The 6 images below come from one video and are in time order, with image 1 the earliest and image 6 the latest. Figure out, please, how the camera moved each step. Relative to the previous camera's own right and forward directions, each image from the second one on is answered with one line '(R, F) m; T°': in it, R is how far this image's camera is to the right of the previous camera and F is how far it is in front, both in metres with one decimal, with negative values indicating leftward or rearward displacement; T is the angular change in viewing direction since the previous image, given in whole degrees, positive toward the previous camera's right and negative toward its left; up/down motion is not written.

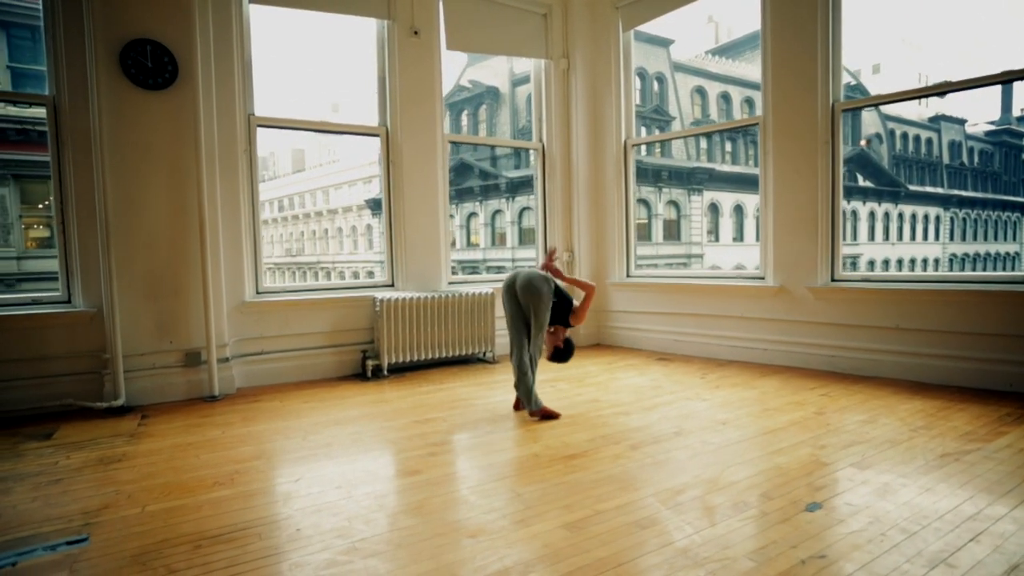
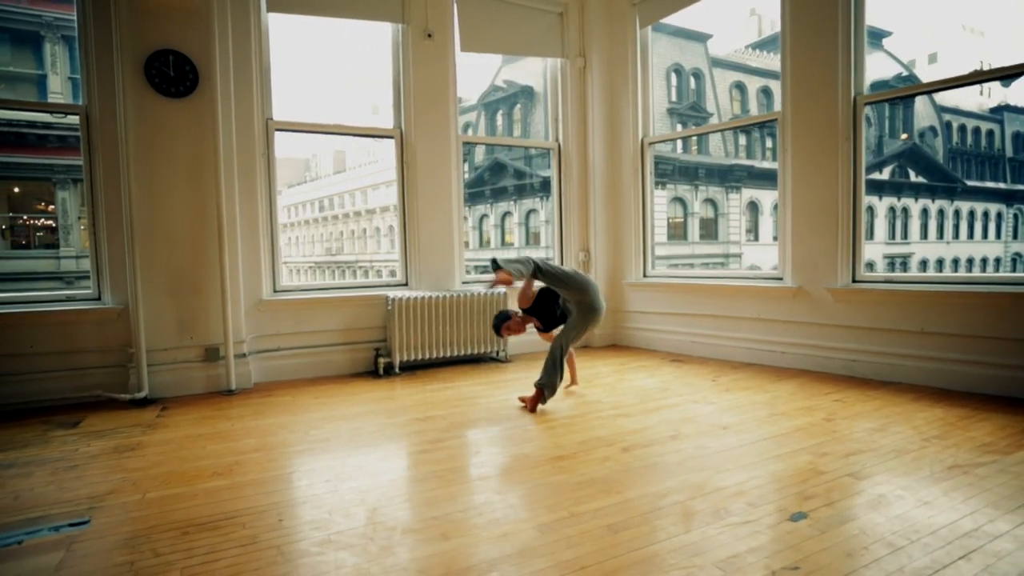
(+0.2, 0.0) m; -4°
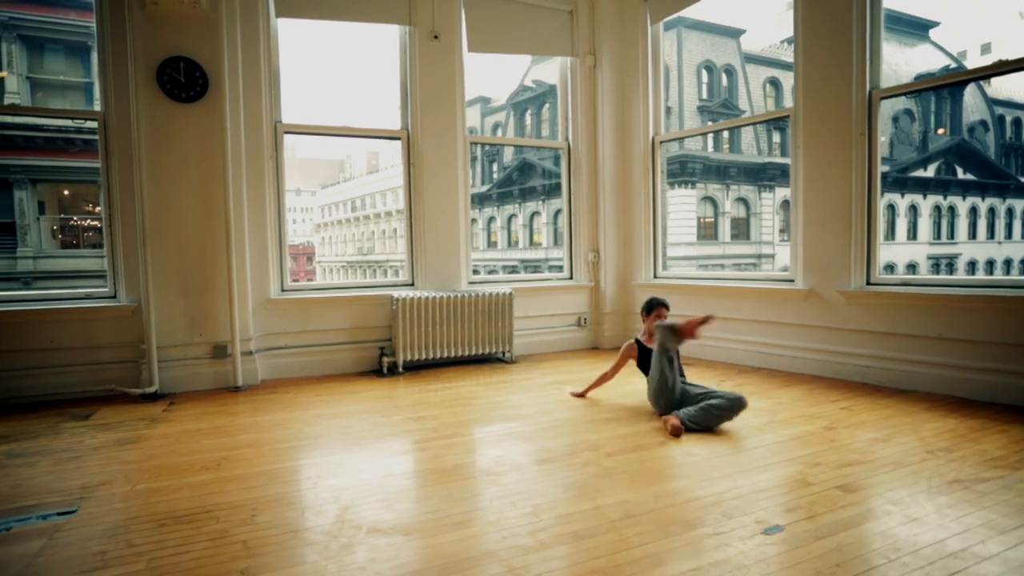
(+0.3, 0.0) m; -4°
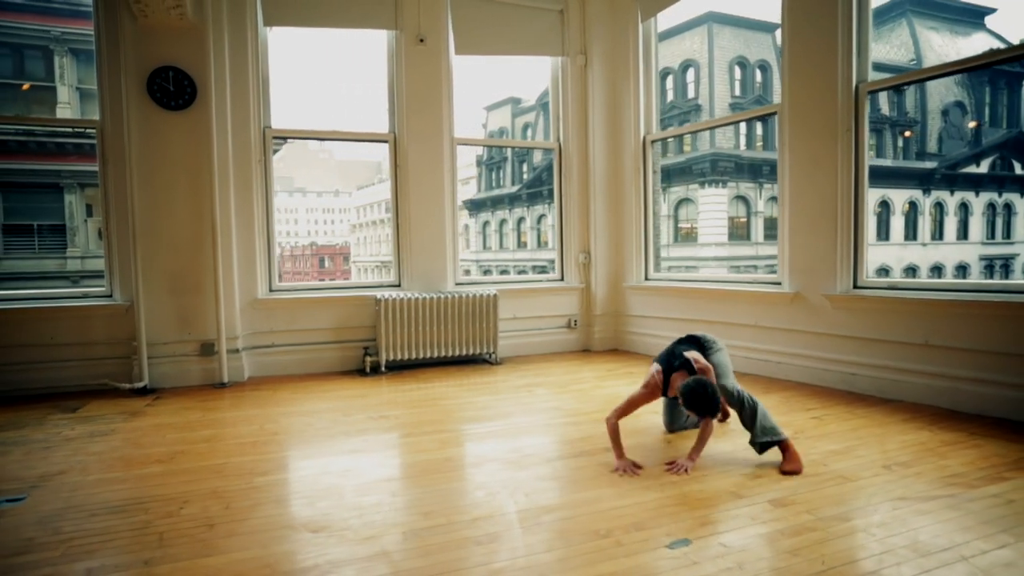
(+0.5, 0.0) m; -4°
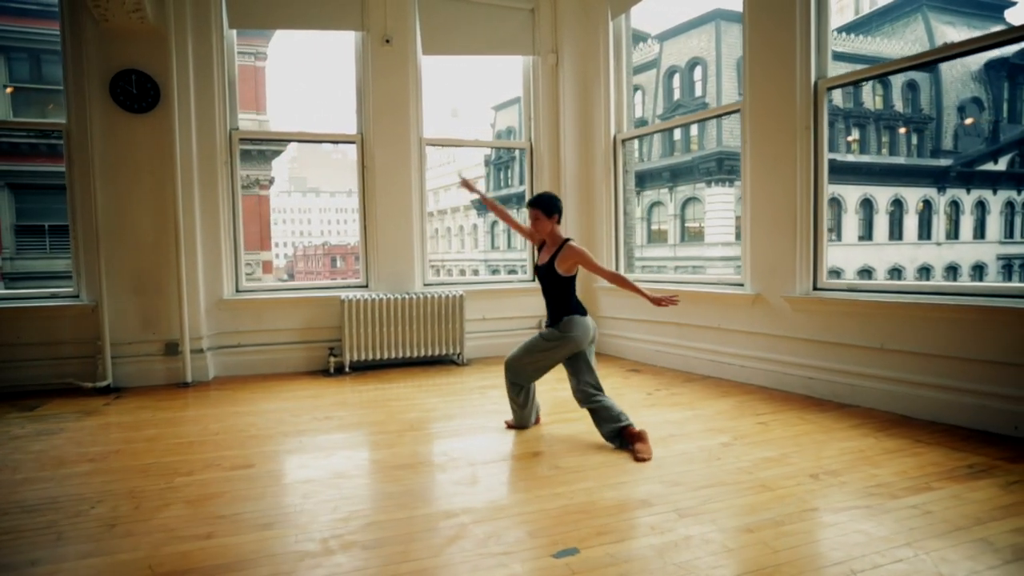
(+0.4, 0.0) m; -2°
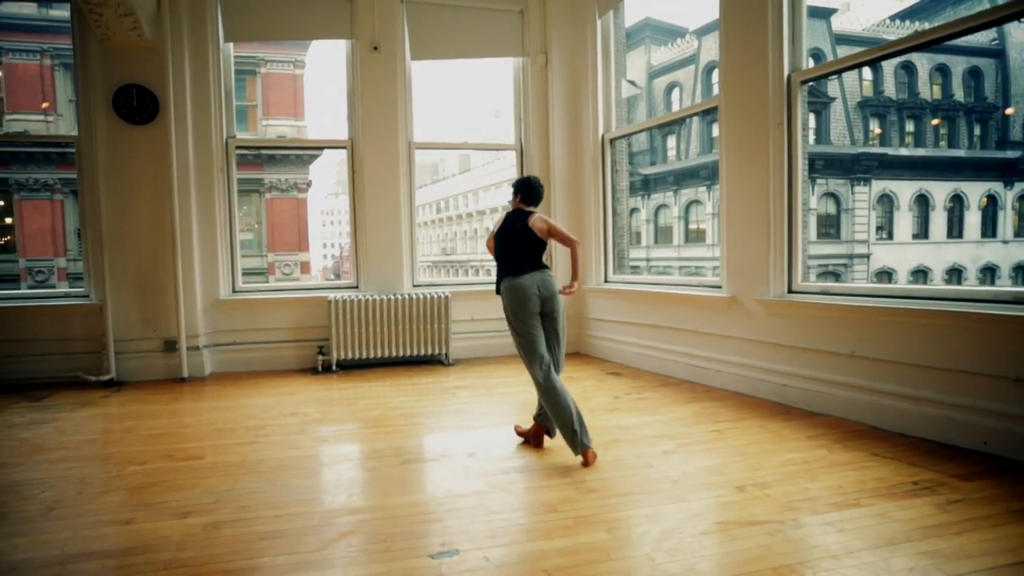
(+0.6, 0.0) m; -5°
